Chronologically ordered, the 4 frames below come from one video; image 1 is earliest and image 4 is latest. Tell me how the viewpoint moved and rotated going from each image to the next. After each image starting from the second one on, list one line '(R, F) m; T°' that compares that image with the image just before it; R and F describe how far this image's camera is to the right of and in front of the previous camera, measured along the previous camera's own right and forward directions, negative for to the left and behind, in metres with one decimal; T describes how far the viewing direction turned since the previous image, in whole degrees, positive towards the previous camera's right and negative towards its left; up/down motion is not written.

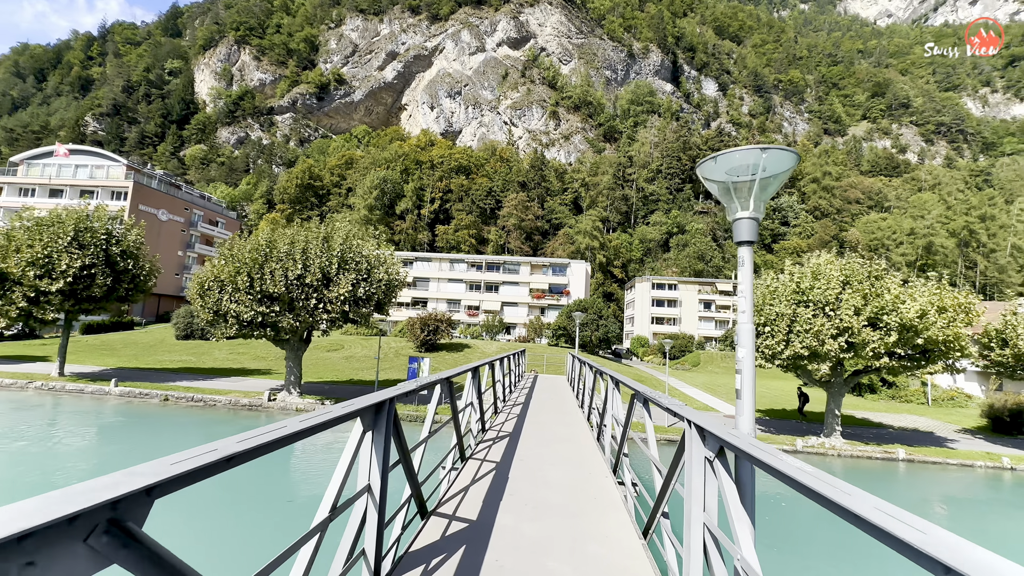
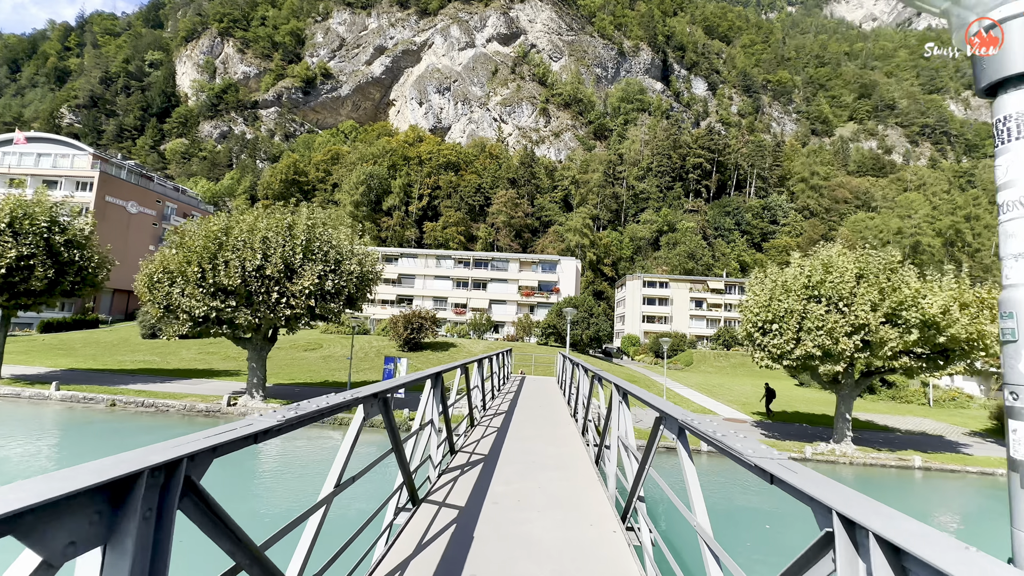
(+0.2, +1.4) m; +1°
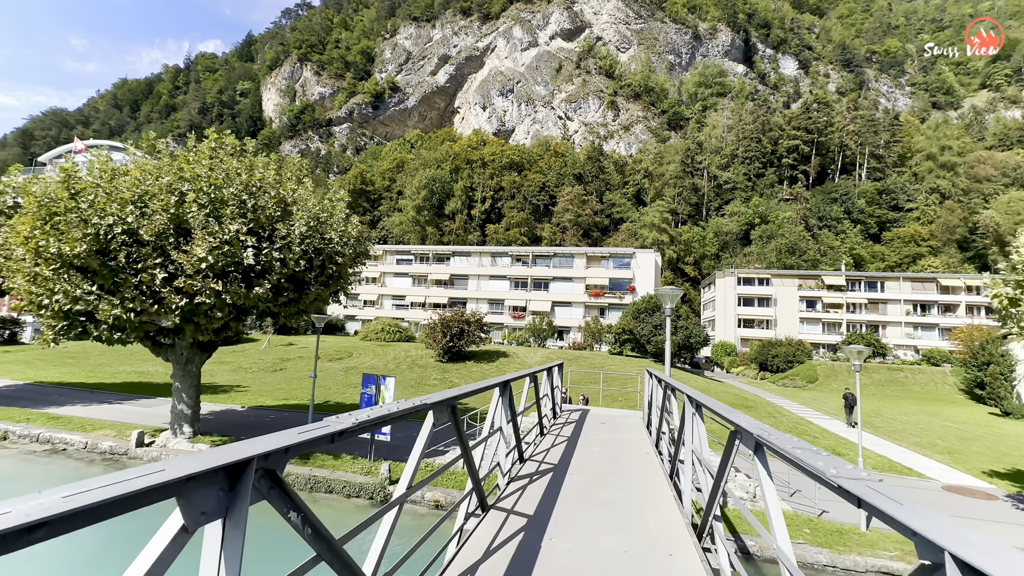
(+0.4, +6.6) m; -9°
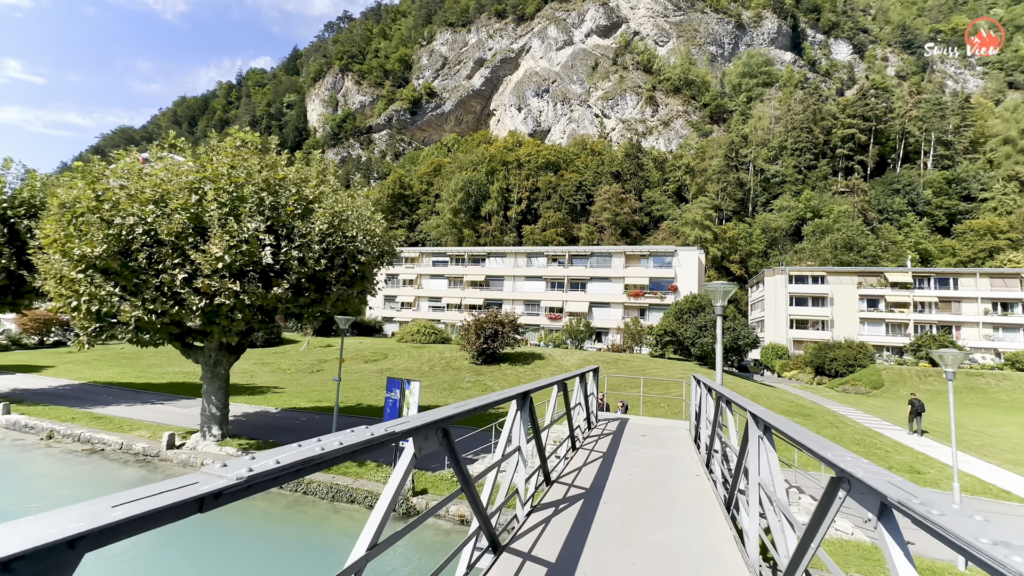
(+0.2, +0.7) m; -5°
